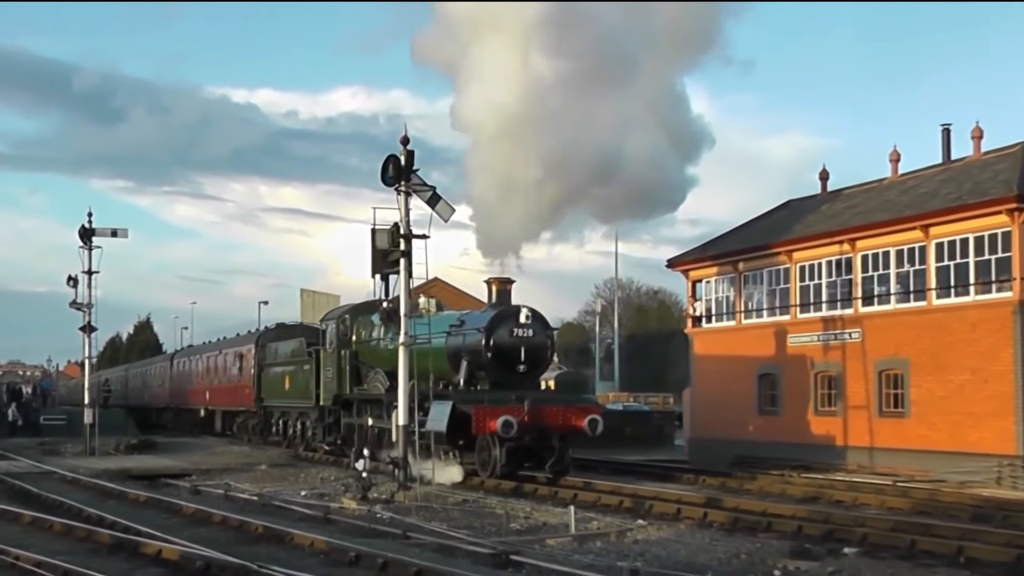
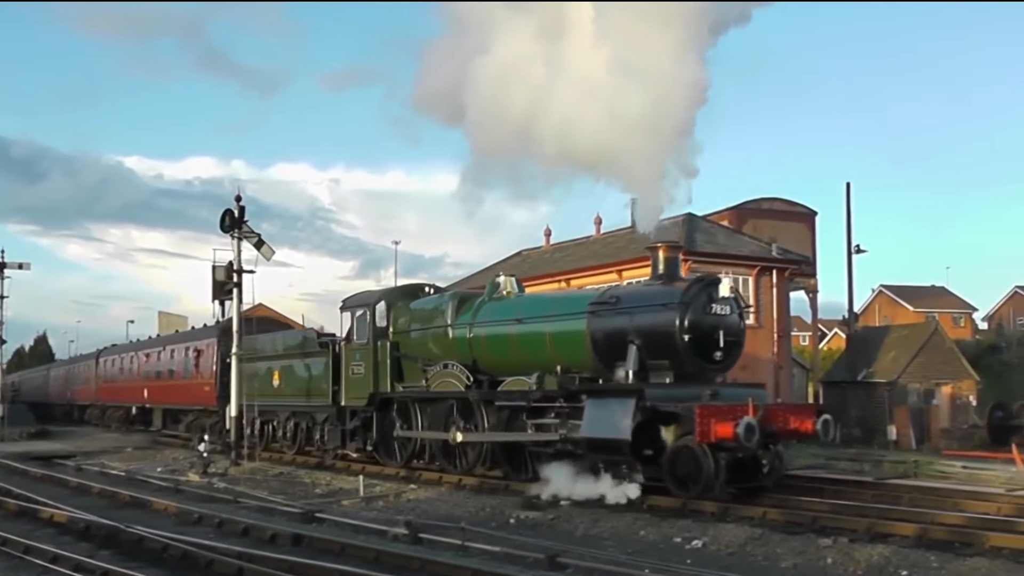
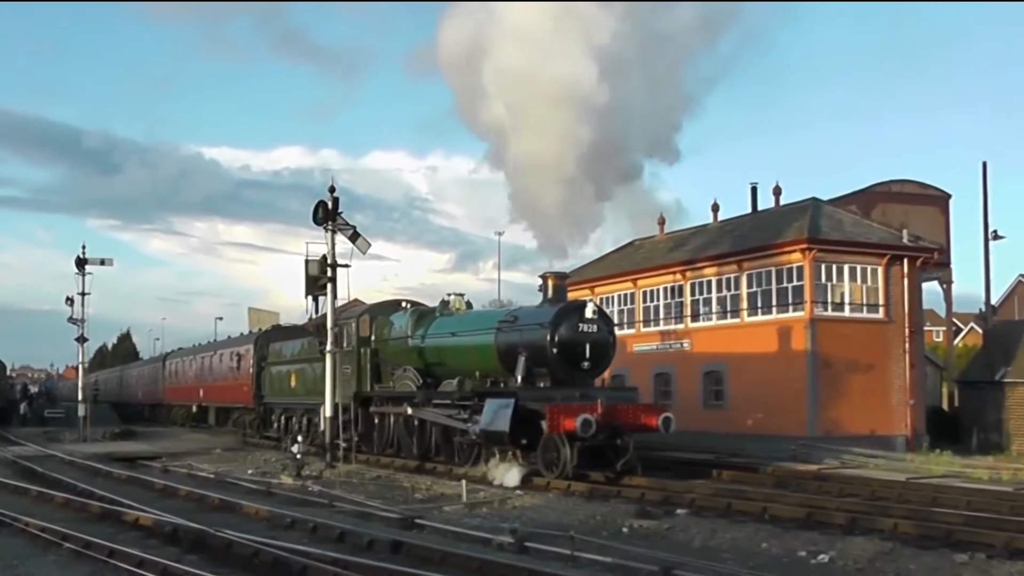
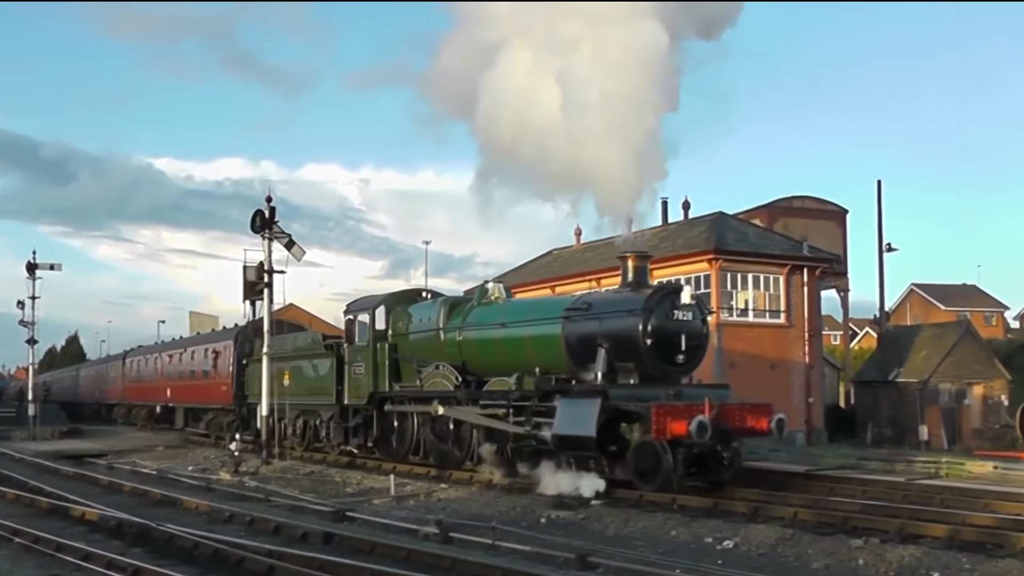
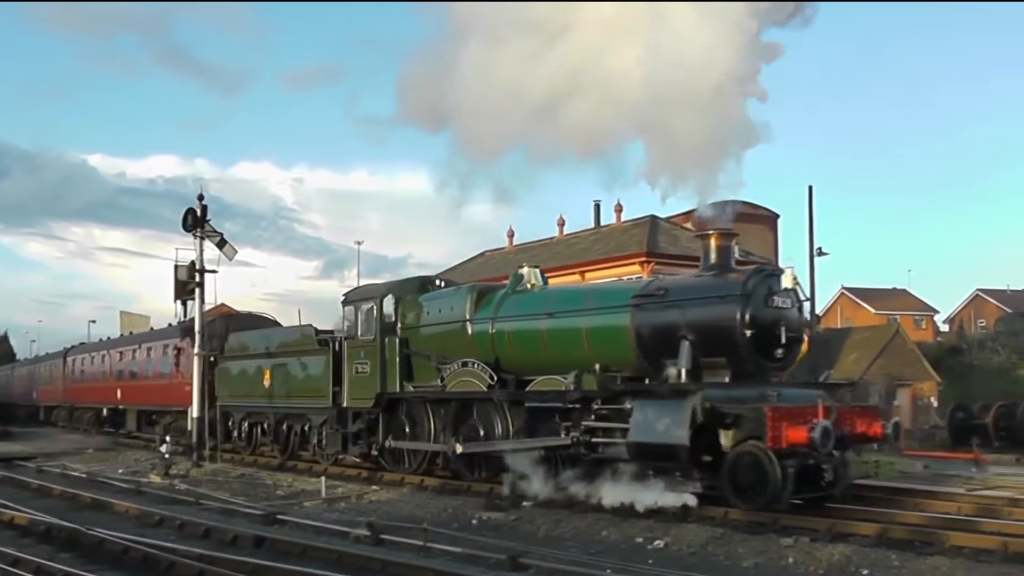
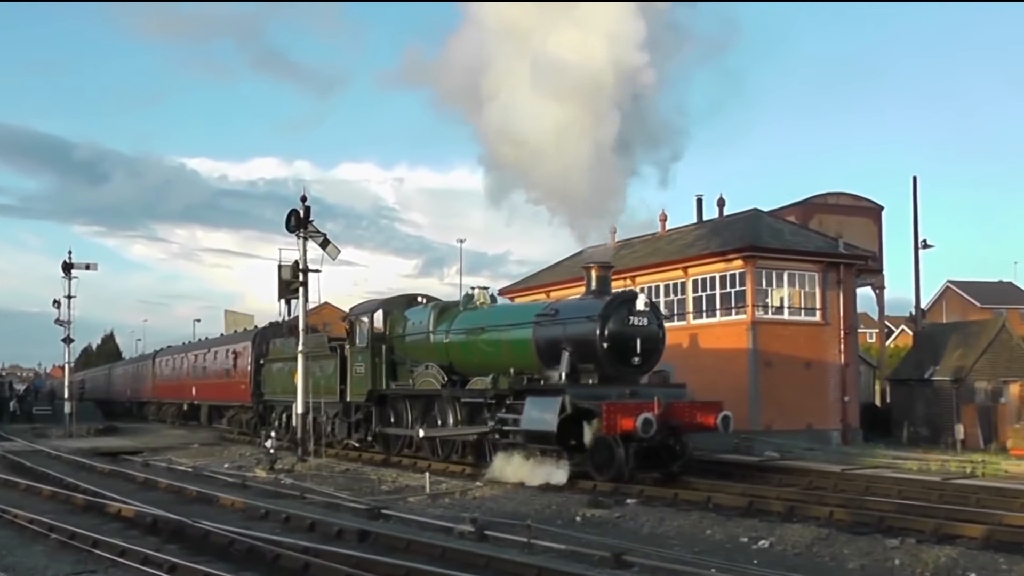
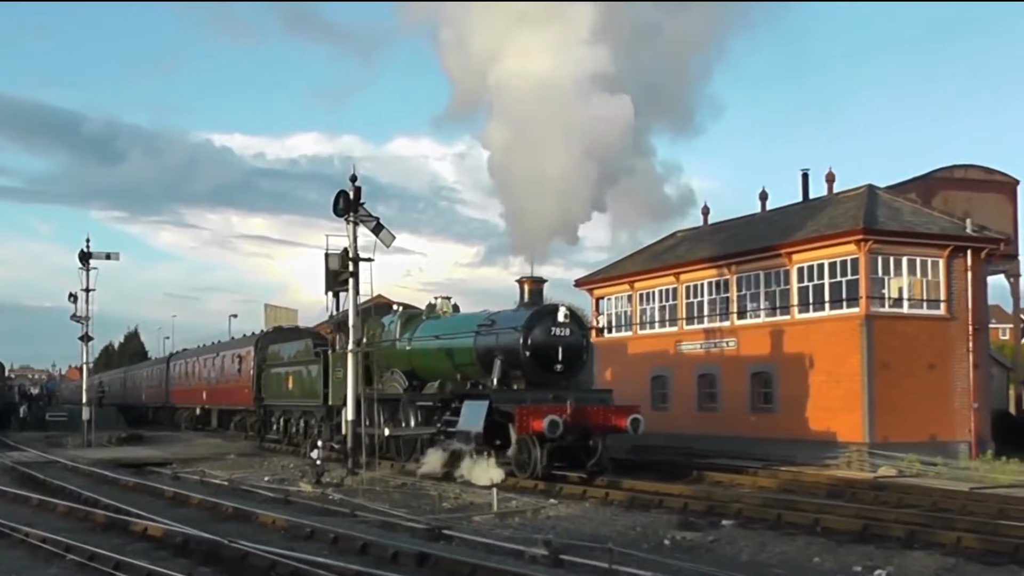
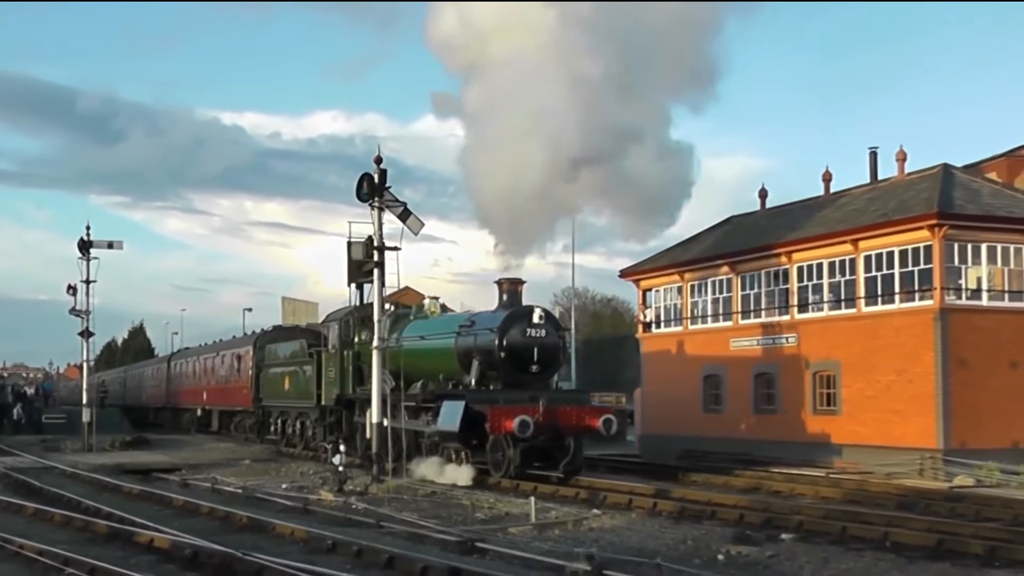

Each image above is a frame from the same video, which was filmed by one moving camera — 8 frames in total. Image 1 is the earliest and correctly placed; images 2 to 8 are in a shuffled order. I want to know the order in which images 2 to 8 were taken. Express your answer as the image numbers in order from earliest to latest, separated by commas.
8, 7, 3, 6, 4, 2, 5
